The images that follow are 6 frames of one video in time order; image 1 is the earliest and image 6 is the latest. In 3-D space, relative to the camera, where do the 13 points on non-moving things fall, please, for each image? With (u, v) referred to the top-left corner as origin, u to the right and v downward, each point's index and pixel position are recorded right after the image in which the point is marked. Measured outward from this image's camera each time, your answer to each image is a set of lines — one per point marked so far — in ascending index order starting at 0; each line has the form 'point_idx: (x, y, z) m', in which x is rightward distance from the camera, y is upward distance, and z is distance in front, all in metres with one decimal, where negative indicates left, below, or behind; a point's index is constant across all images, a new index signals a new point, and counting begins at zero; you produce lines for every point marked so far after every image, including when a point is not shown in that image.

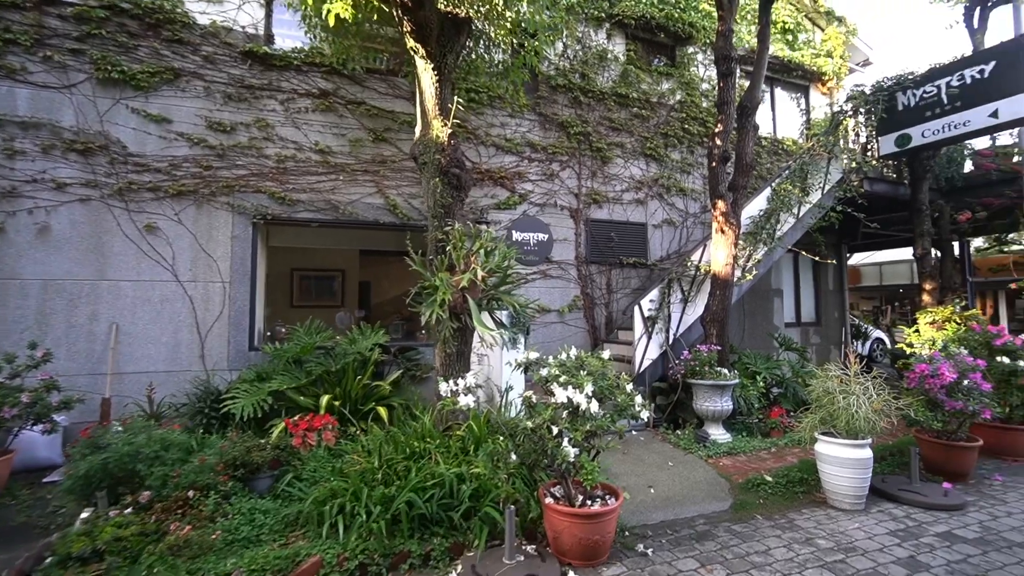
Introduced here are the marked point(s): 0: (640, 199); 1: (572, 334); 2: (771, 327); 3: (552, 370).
0: (+1.9, +1.3, +7.0) m
1: (+0.8, -0.6, +6.4) m
2: (+4.1, -0.6, +7.5) m
3: (+0.2, -0.5, +2.8) m
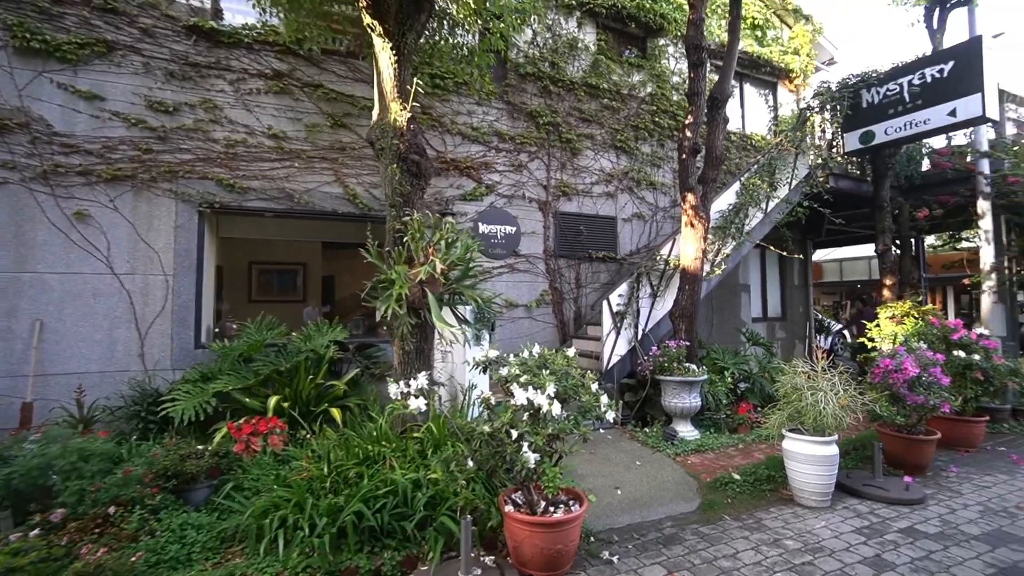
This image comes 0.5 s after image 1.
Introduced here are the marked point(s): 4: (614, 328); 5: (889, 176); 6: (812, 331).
0: (+1.4, +1.4, +6.9) m
1: (+0.4, -0.6, +6.3) m
2: (+3.6, -0.5, +7.5) m
3: (0.0, -0.4, +2.6) m
4: (+1.1, -0.4, +5.2) m
5: (+5.3, +1.6, +6.6) m
6: (+5.4, -0.8, +8.6) m
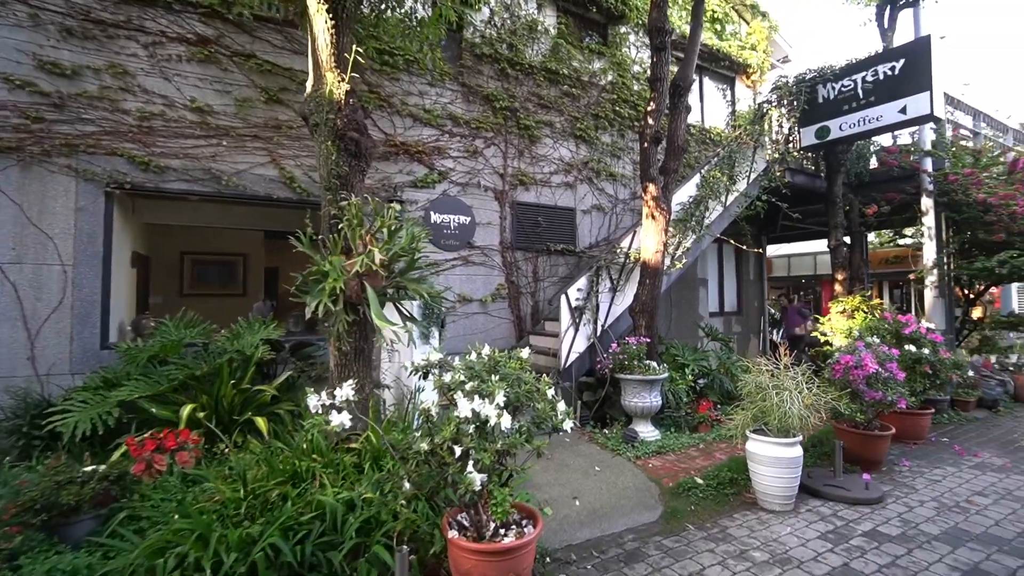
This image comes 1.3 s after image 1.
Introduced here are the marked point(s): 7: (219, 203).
0: (+0.8, +1.5, +6.6) m
1: (-0.2, -0.5, +6.0) m
2: (+2.9, -0.5, +7.4) m
3: (-0.3, -0.4, +2.3) m
4: (+0.6, -0.4, +4.9) m
5: (+4.7, +1.6, +6.7) m
6: (+4.6, -0.7, +8.7) m
7: (-3.1, +0.9, +4.9) m
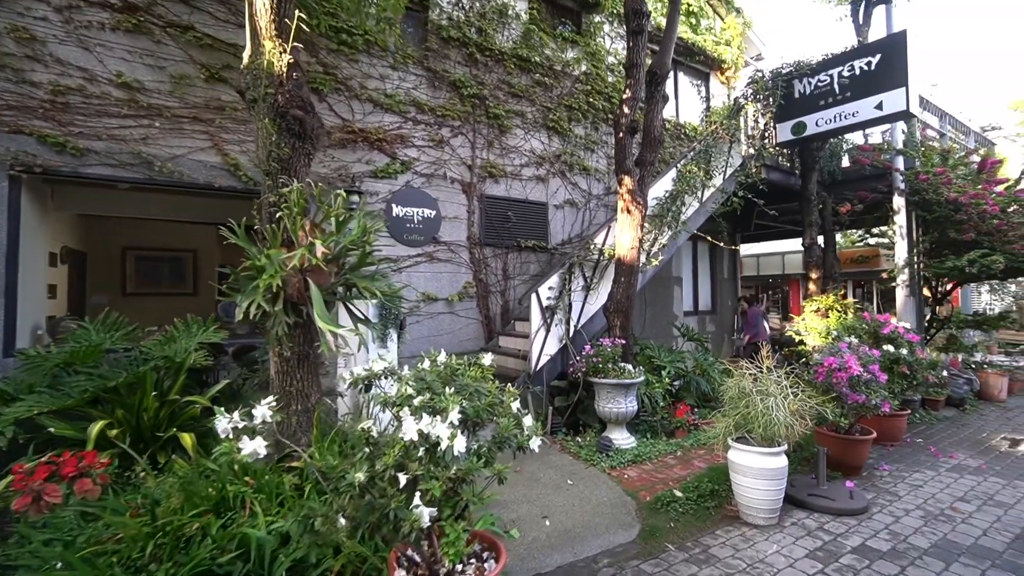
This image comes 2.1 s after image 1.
0: (+0.4, +1.5, +6.3) m
1: (-0.6, -0.5, +5.6) m
2: (+2.4, -0.4, +7.3) m
3: (-0.4, -0.4, +1.9) m
4: (+0.3, -0.4, +4.6) m
5: (+4.2, +1.6, +6.6) m
6: (+4.1, -0.7, +8.6) m
7: (-3.4, +0.9, +4.4) m
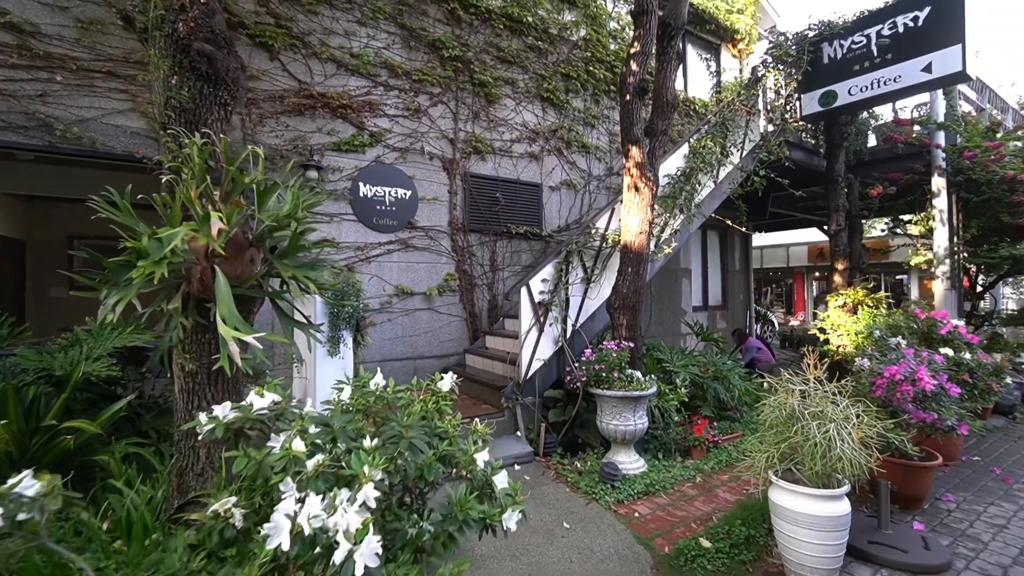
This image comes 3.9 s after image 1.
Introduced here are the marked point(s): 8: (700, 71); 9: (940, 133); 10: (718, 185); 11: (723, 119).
0: (+0.3, +1.6, +5.6) m
1: (-0.7, -0.4, +4.9) m
2: (+2.3, -0.3, +6.6) m
3: (-0.5, -0.4, +1.2) m
4: (+0.2, -0.3, +3.9) m
5: (+4.1, +1.7, +5.8) m
6: (+4.0, -0.6, +7.9) m
7: (-3.5, +1.0, +3.7) m
8: (+3.1, +3.5, +7.7) m
9: (+4.8, +1.8, +5.3) m
10: (+2.2, +1.1, +5.1) m
11: (+2.3, +1.8, +5.1) m
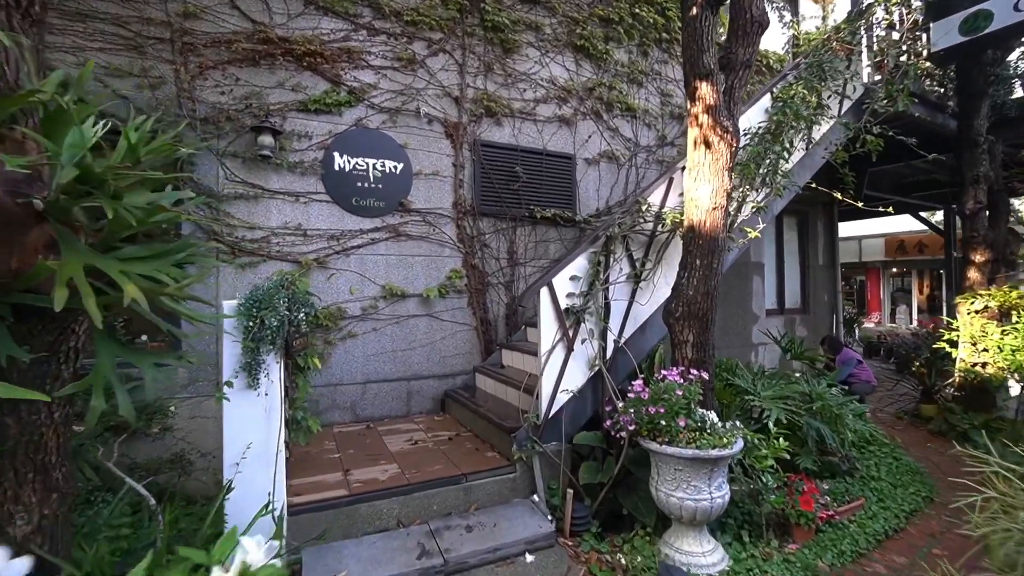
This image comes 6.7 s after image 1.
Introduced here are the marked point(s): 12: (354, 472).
0: (+0.5, +1.6, +4.4) m
1: (-0.5, -0.4, +3.8) m
2: (+2.6, -0.3, +5.2) m
3: (-0.7, -0.4, +0.1) m
4: (+0.3, -0.3, +2.7) m
5: (+4.4, +1.8, +4.3) m
6: (+4.4, -0.6, +6.4) m
7: (-3.4, +1.0, +2.9) m
8: (+3.5, +3.6, +6.3) m
9: (+5.0, +1.8, +3.8) m
10: (+2.4, +1.1, +3.8) m
11: (+2.5, +1.8, +3.8) m
12: (-0.9, -1.0, +2.6) m
